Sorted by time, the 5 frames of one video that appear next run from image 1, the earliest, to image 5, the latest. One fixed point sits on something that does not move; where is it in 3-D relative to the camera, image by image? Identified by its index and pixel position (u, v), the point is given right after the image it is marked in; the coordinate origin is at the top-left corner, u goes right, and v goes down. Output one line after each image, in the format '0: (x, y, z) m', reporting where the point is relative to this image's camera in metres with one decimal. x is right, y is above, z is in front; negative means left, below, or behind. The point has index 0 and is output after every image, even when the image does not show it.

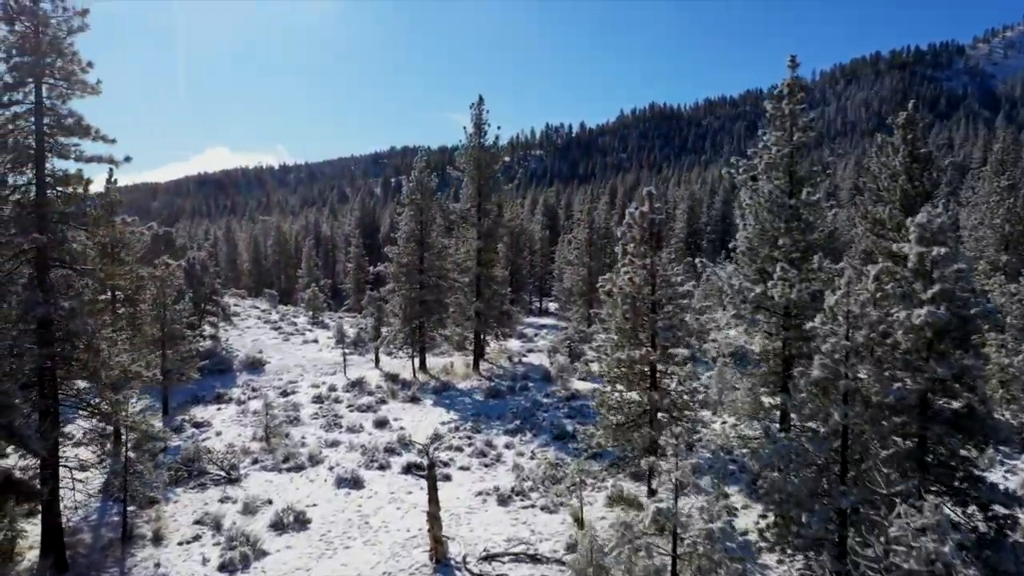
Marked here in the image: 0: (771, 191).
0: (+4.3, +1.6, +13.7) m
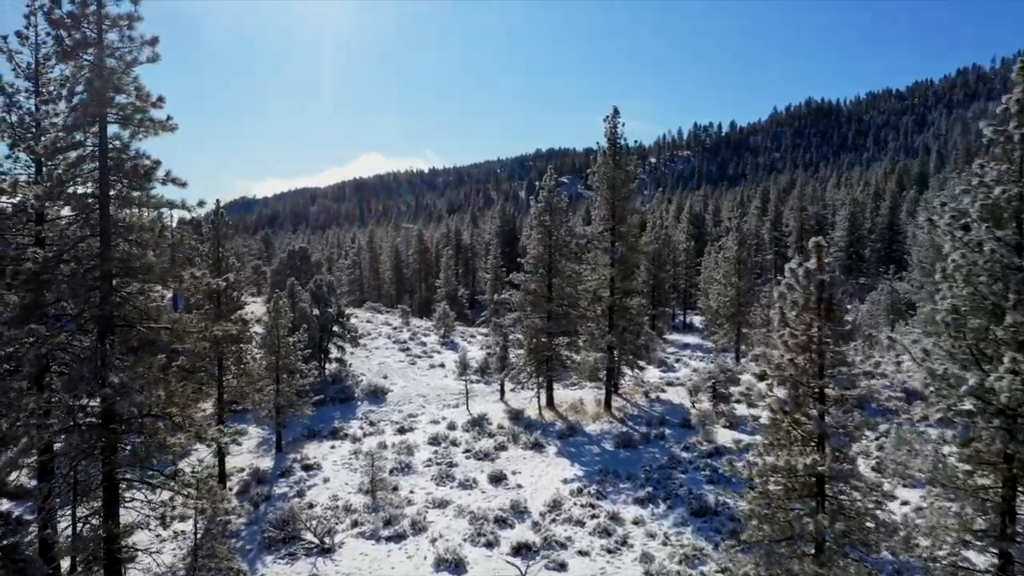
0: (+5.9, +0.5, +10.2) m
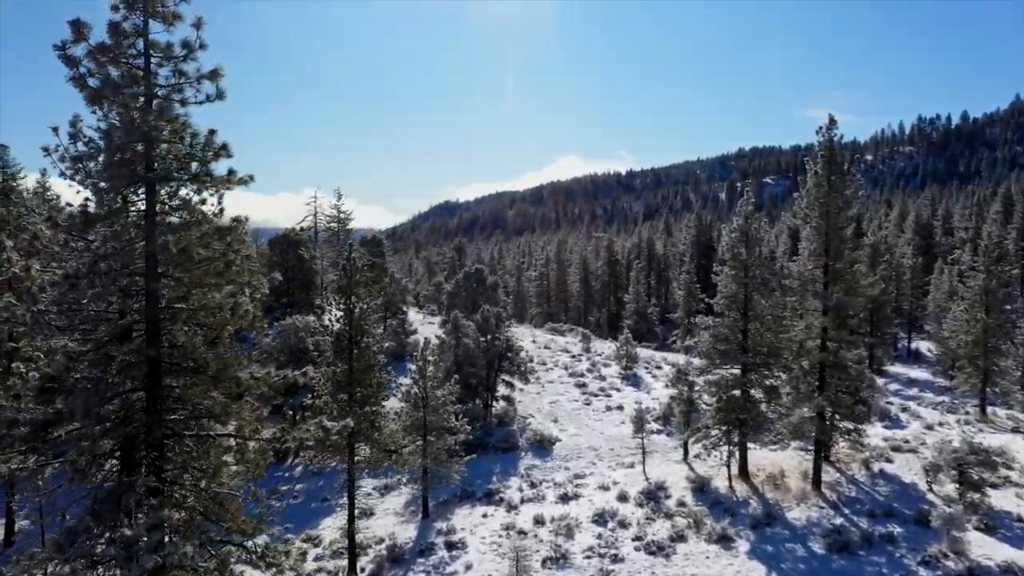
0: (+6.9, -0.8, +4.8) m
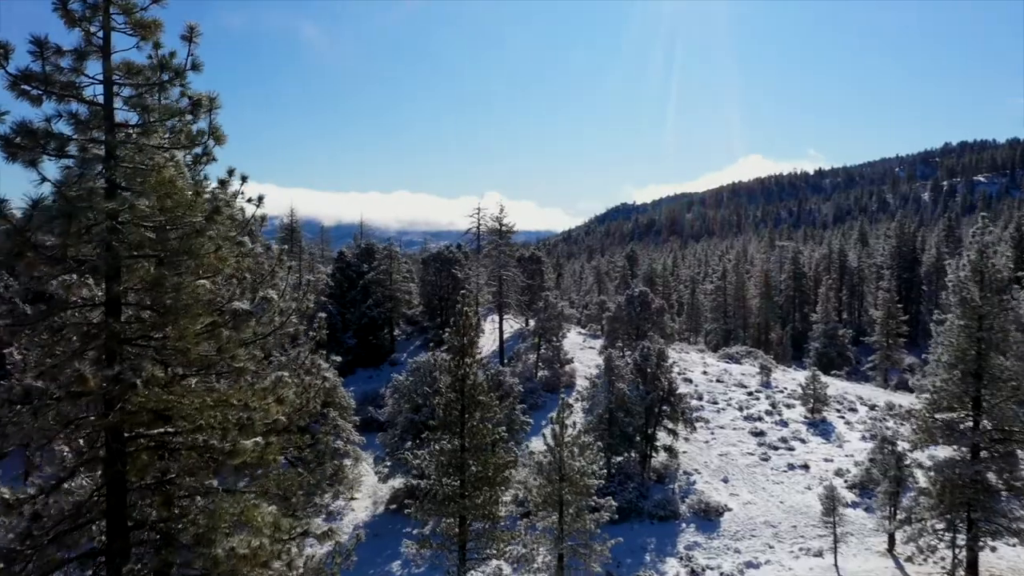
0: (+6.5, -2.0, -0.3) m
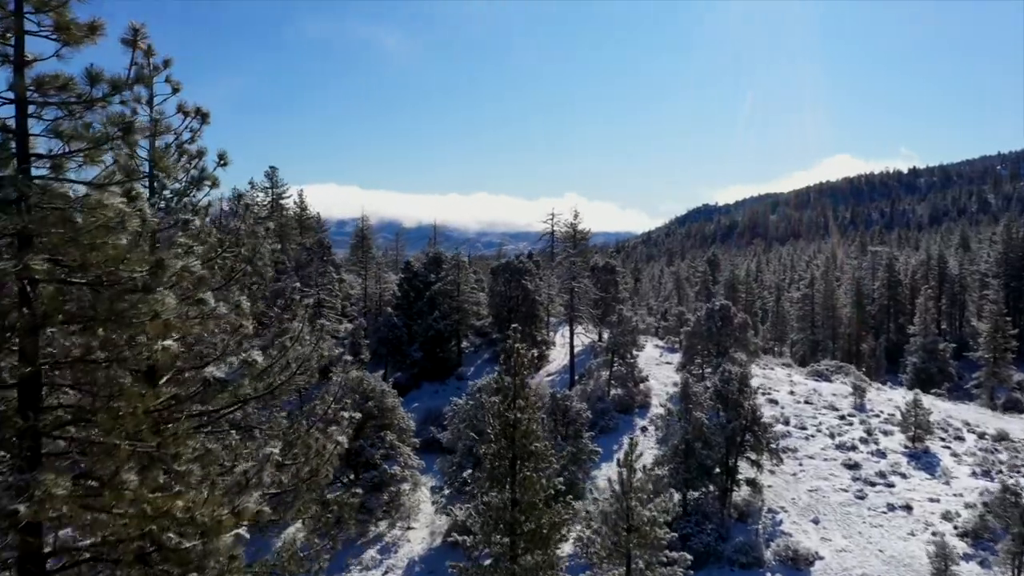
0: (+5.9, -2.6, -2.7) m
